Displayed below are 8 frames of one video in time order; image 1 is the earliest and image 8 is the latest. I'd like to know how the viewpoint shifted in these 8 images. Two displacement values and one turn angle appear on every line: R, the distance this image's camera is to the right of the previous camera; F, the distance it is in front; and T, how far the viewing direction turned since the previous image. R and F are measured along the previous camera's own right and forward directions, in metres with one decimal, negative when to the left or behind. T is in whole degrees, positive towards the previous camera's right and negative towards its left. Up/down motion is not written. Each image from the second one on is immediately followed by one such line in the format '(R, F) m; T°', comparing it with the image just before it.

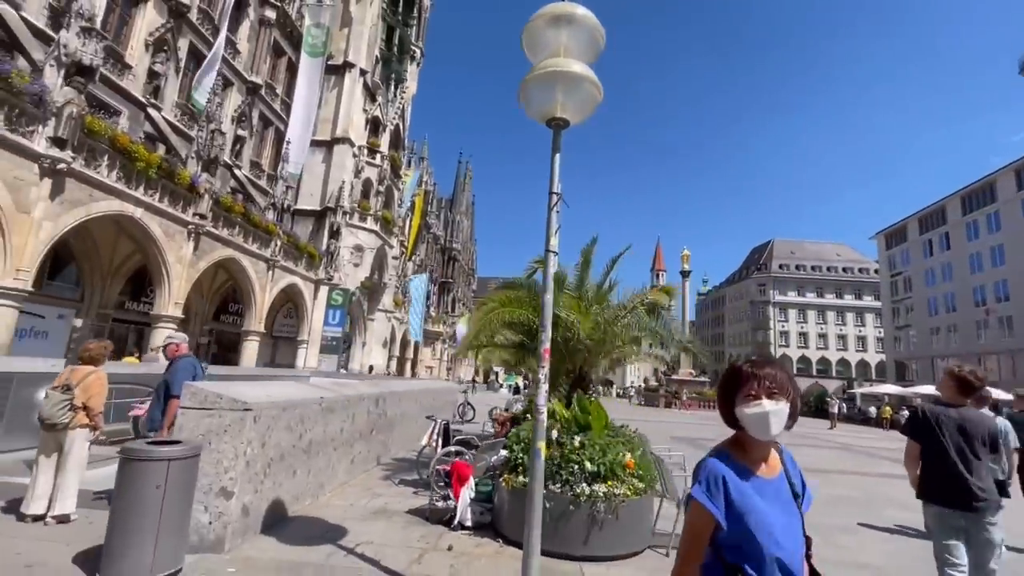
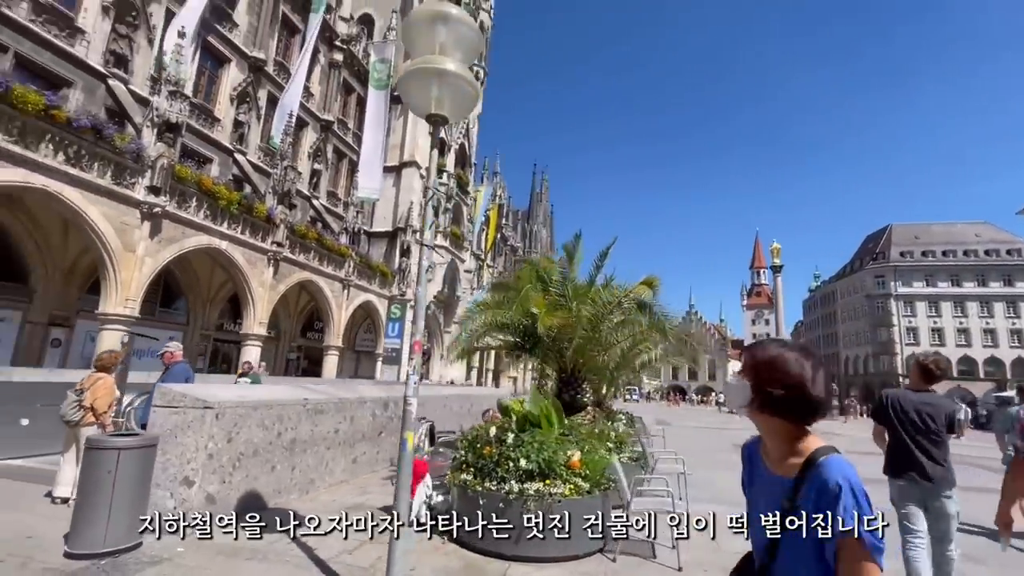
(+1.4, +0.1) m; -11°
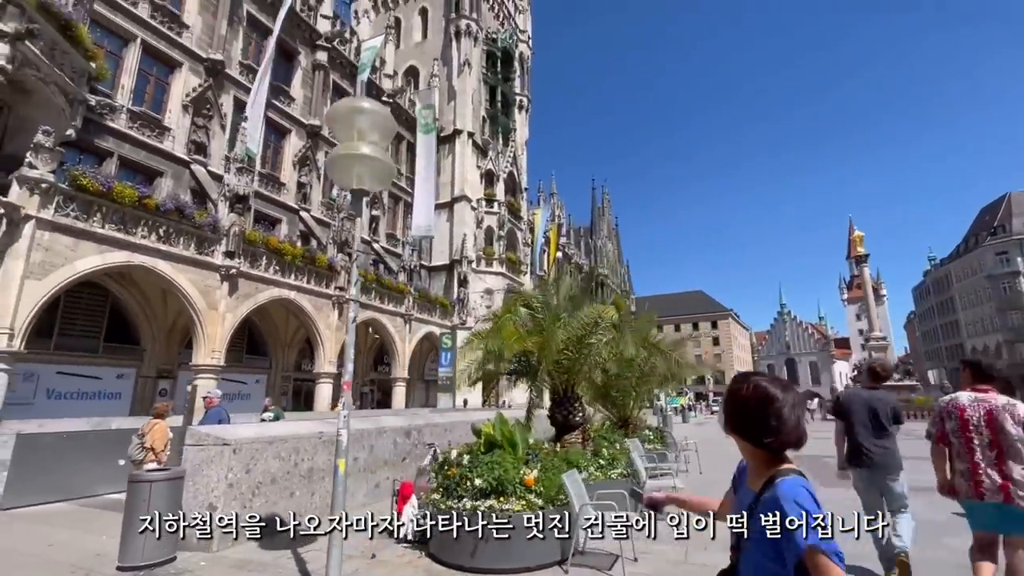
(+1.3, -0.4) m; -9°
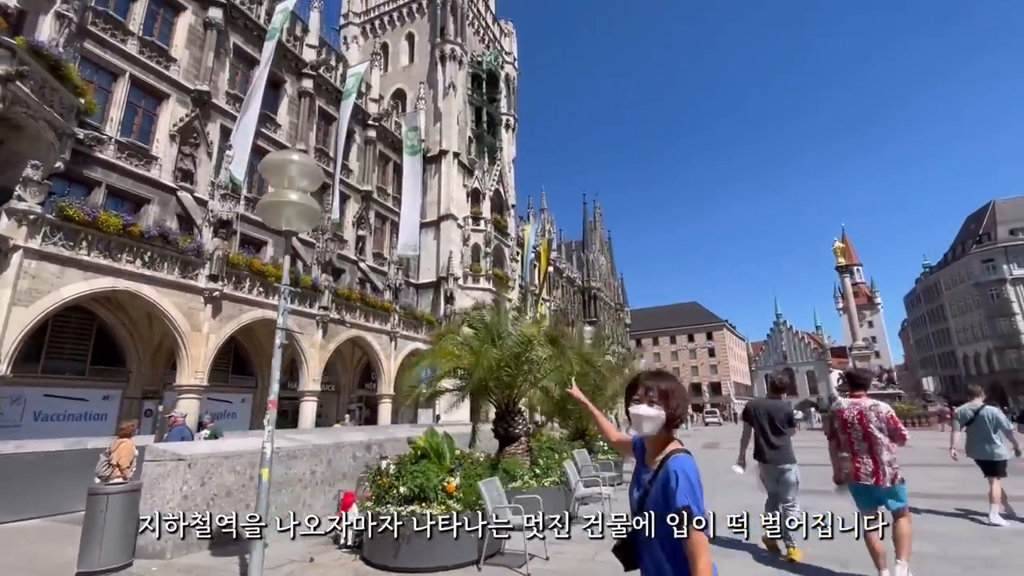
(+0.9, -0.6) m; 0°
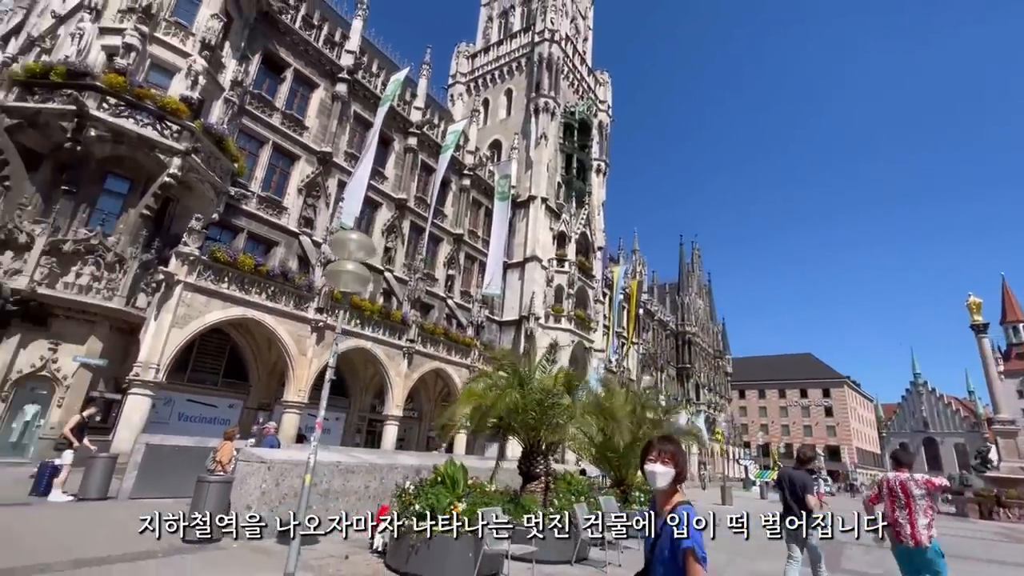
(+1.2, -0.9) m; -12°
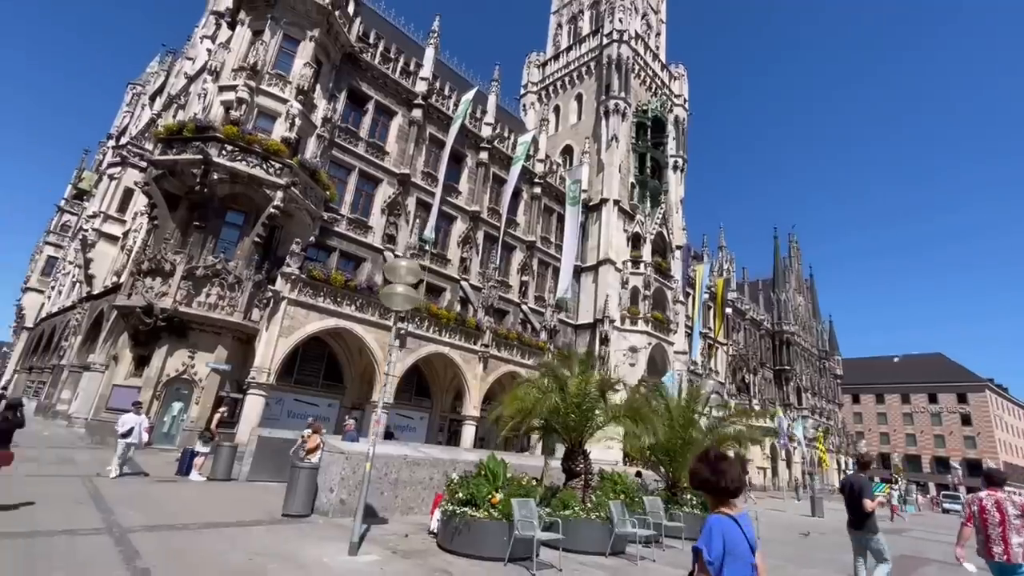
(+0.9, -0.7) m; -10°
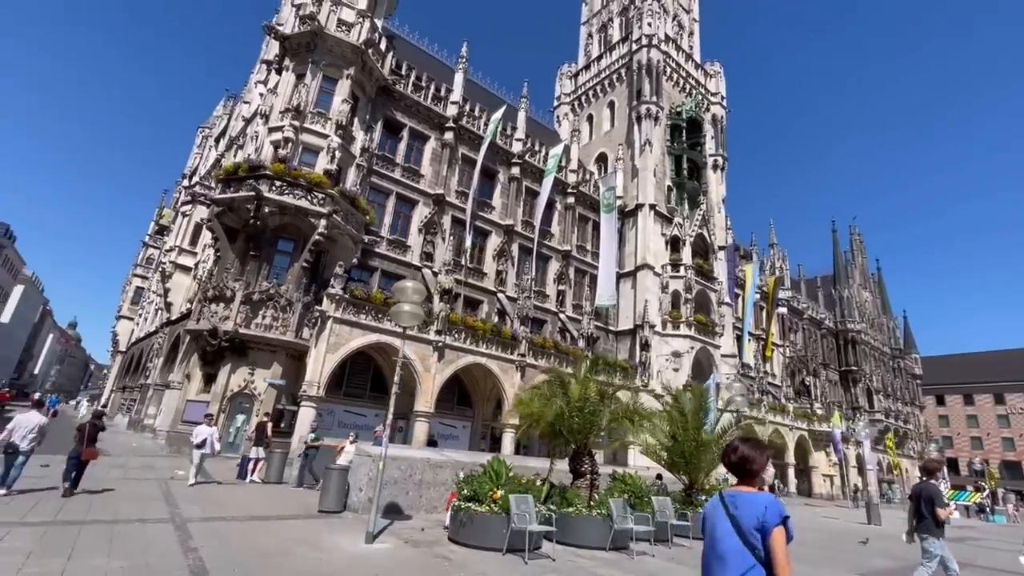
(+1.0, -0.7) m; -6°
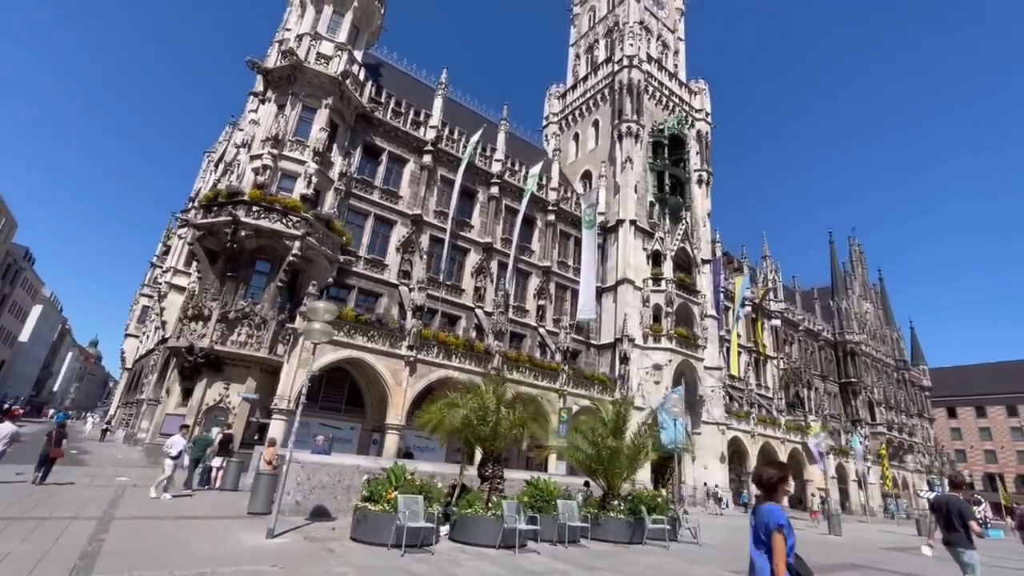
(+2.2, -0.8) m; -2°
